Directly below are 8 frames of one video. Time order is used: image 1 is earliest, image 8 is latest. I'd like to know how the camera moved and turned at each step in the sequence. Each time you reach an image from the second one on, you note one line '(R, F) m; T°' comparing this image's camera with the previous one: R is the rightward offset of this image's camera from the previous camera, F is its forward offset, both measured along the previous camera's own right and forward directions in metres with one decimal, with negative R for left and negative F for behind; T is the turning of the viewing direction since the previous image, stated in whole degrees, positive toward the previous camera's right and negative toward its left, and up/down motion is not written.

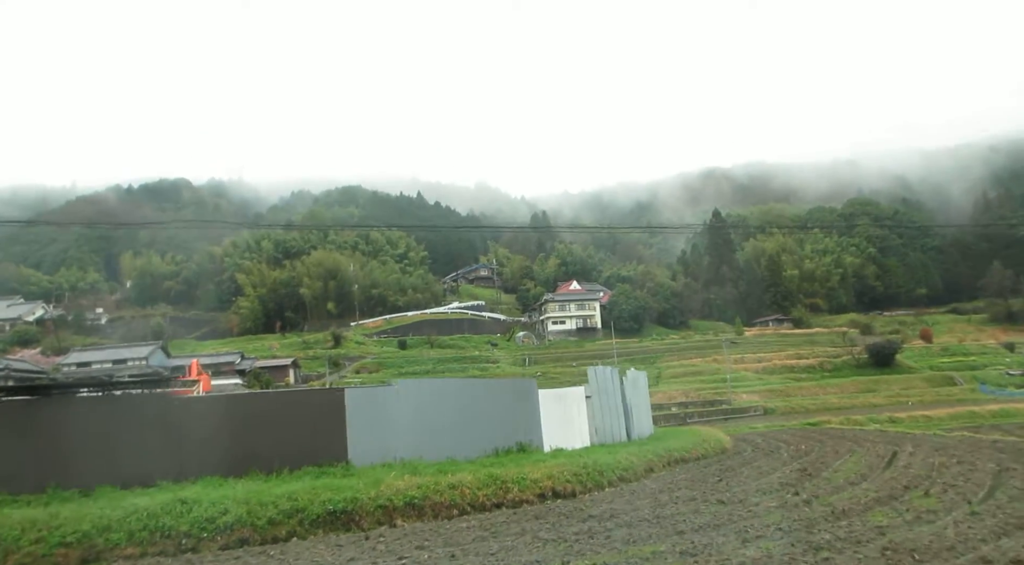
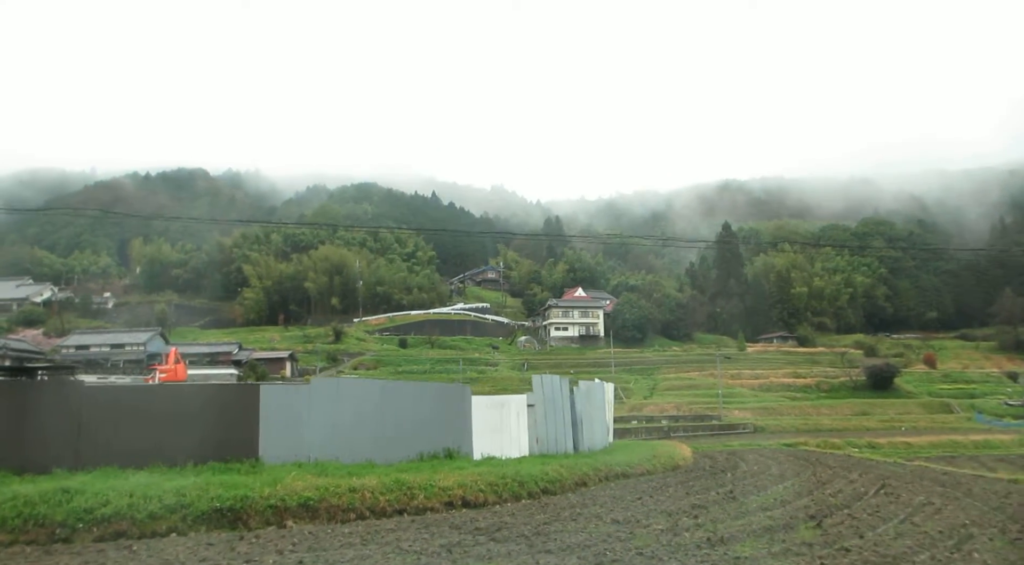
(+0.6, +0.1) m; -1°
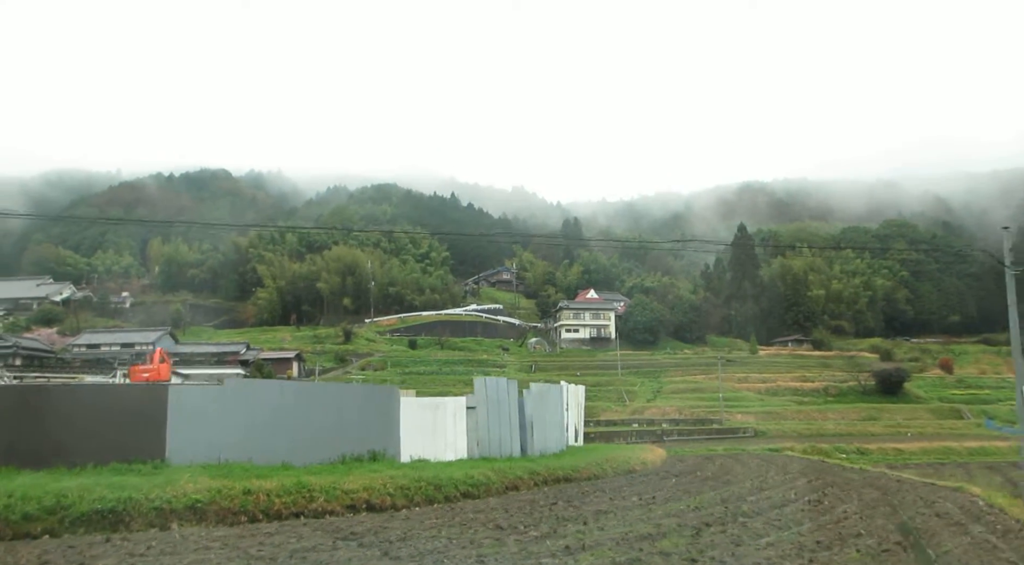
(+0.8, +0.1) m; -2°
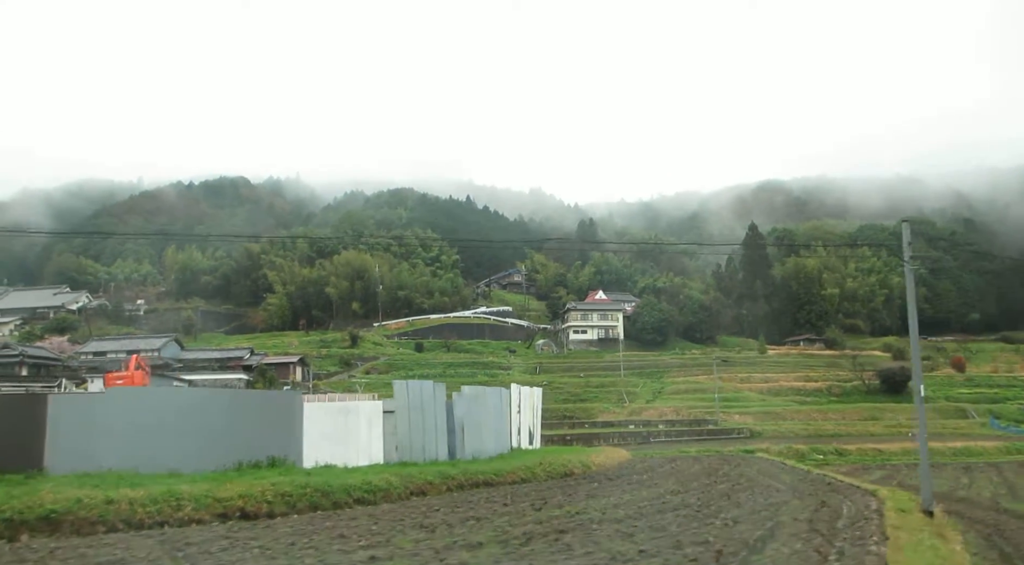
(+1.0, +0.1) m; -1°
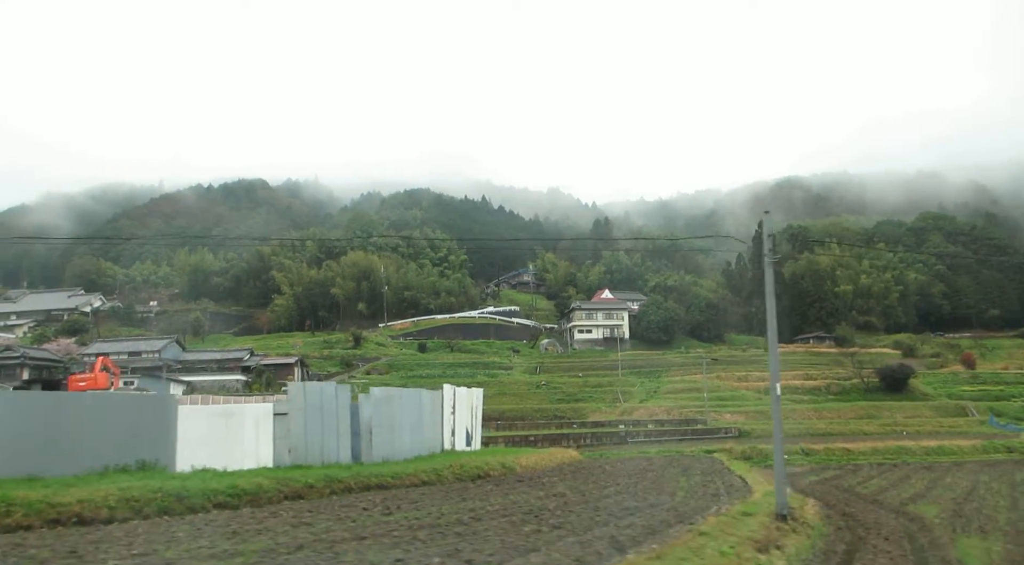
(+1.2, +0.1) m; -2°
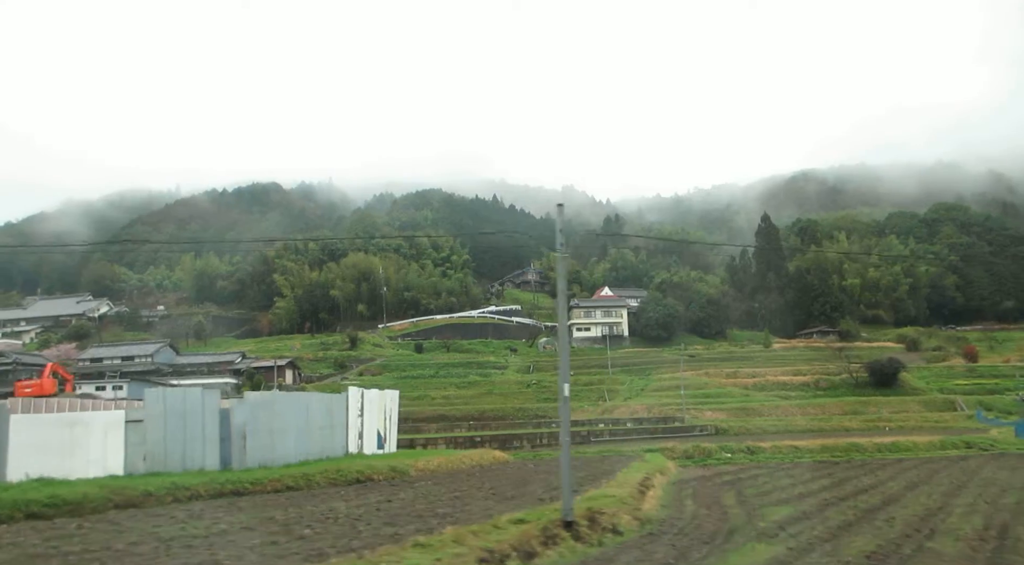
(+1.5, +0.2) m; -1°
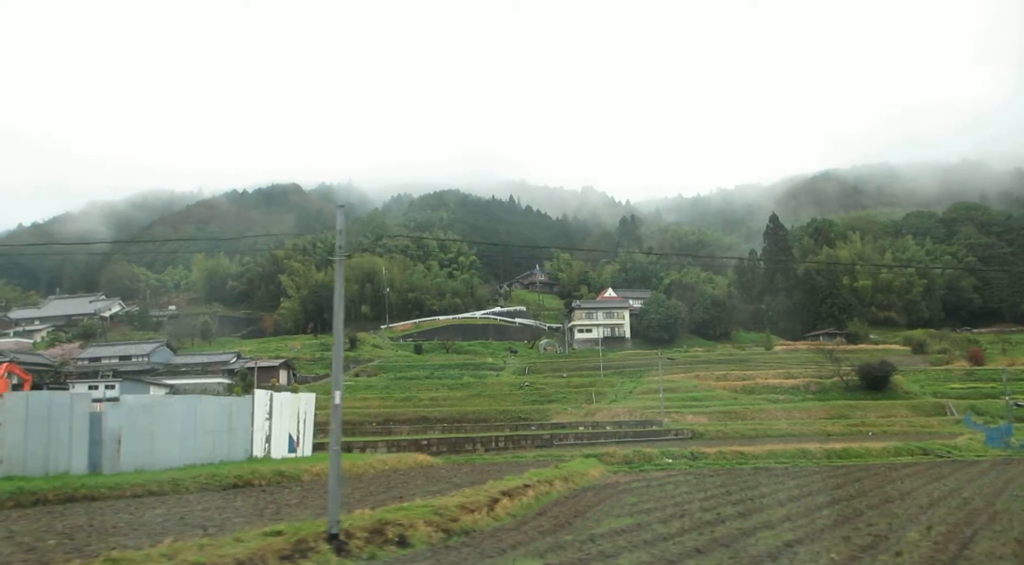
(+1.5, +0.2) m; -2°
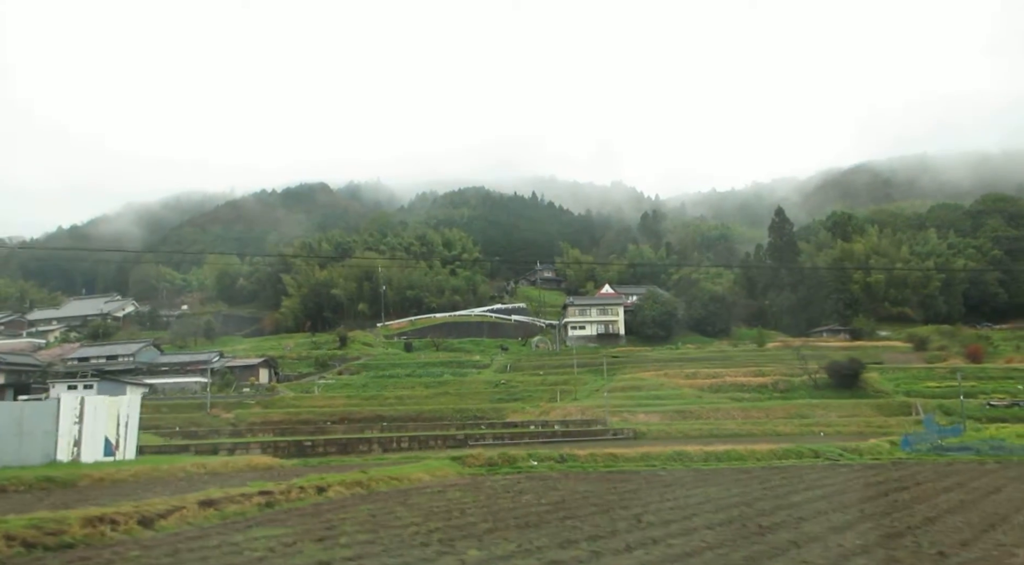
(+3.0, +0.3) m; -3°
